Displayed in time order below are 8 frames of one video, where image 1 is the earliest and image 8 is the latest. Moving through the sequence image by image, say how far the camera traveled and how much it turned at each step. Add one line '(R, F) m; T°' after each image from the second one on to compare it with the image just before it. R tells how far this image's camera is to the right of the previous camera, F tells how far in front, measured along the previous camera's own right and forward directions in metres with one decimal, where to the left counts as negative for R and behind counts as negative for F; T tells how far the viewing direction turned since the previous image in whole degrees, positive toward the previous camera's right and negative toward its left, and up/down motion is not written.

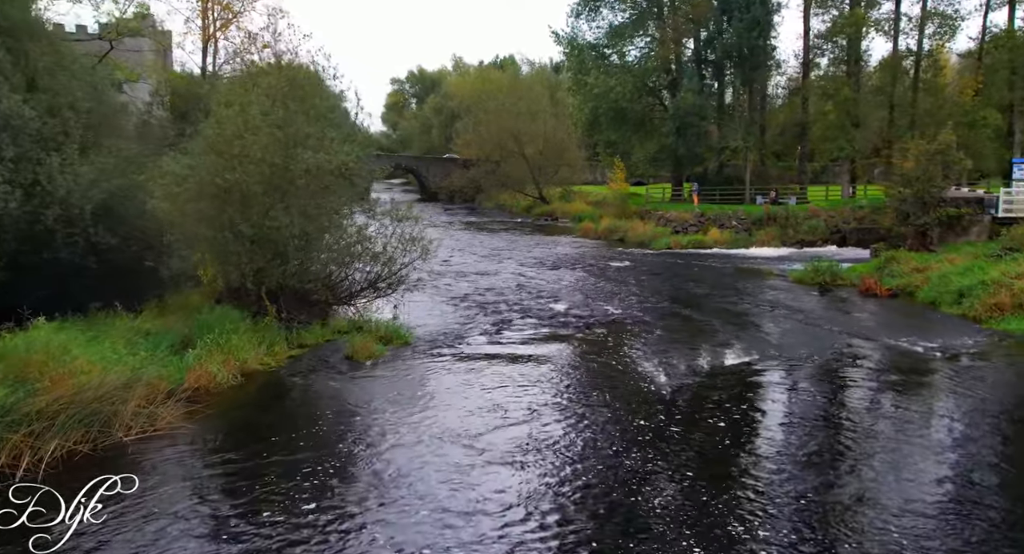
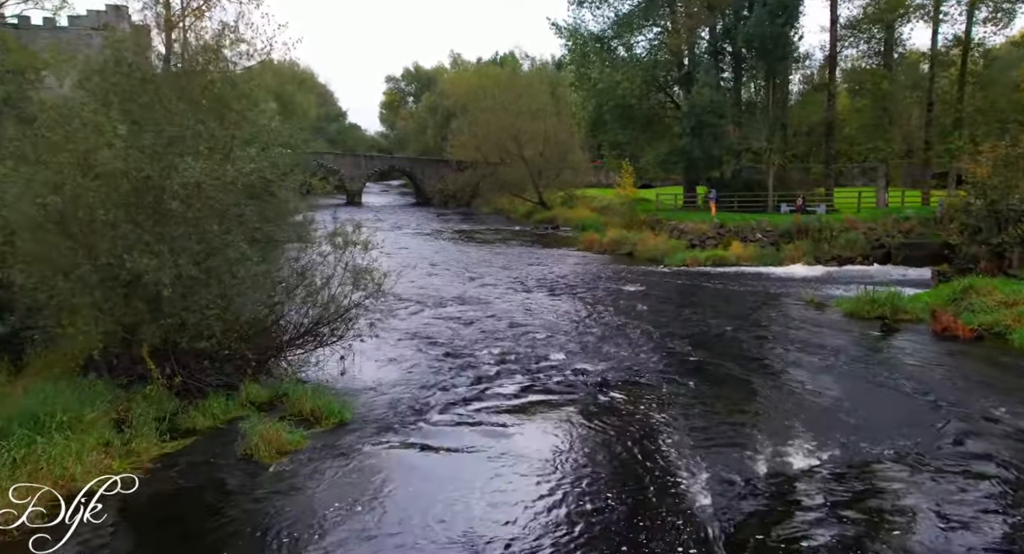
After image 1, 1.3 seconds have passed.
(+0.5, +5.2) m; 0°
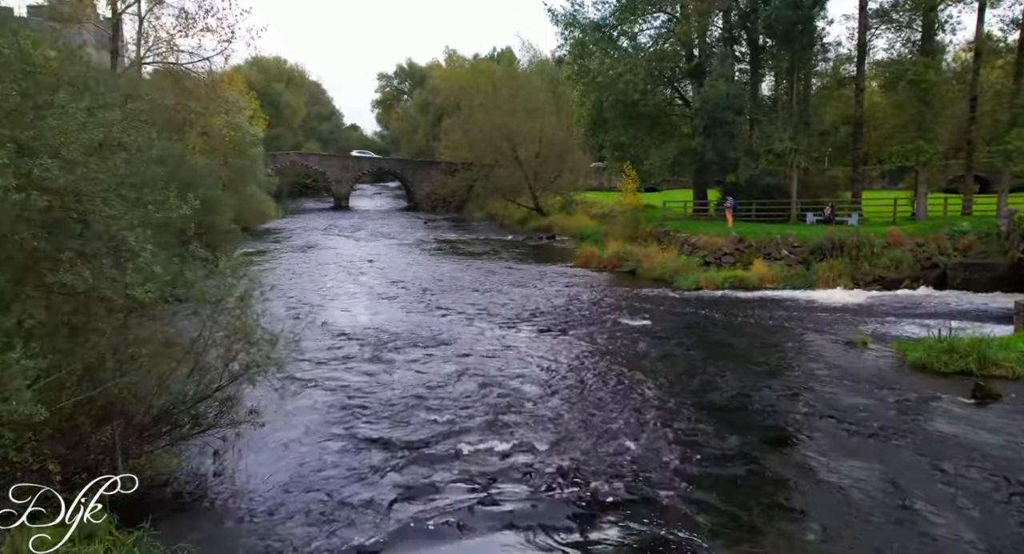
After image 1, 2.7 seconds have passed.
(+0.8, +5.5) m; 0°
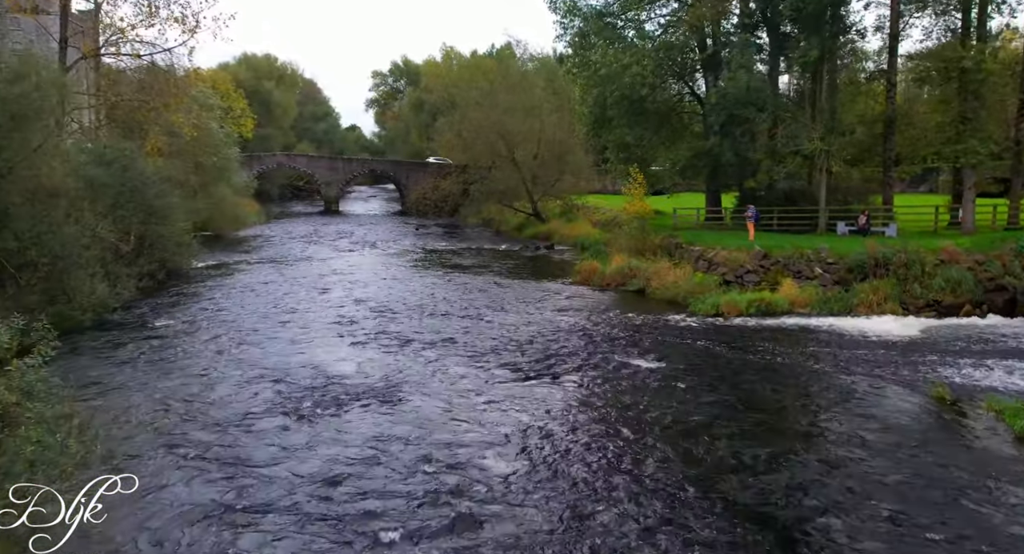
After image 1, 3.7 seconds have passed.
(+0.5, +4.6) m; 0°
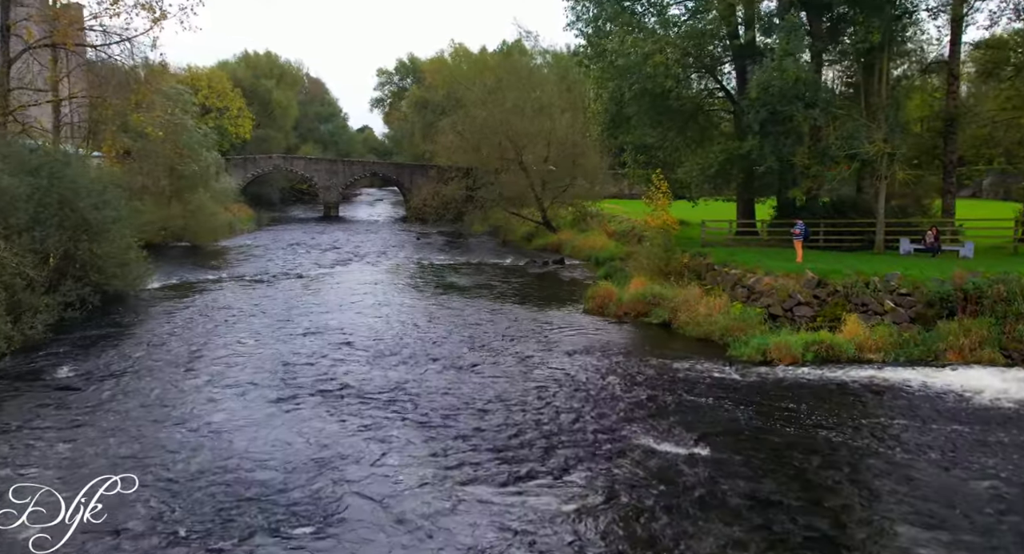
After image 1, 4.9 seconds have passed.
(+0.5, +5.2) m; -1°
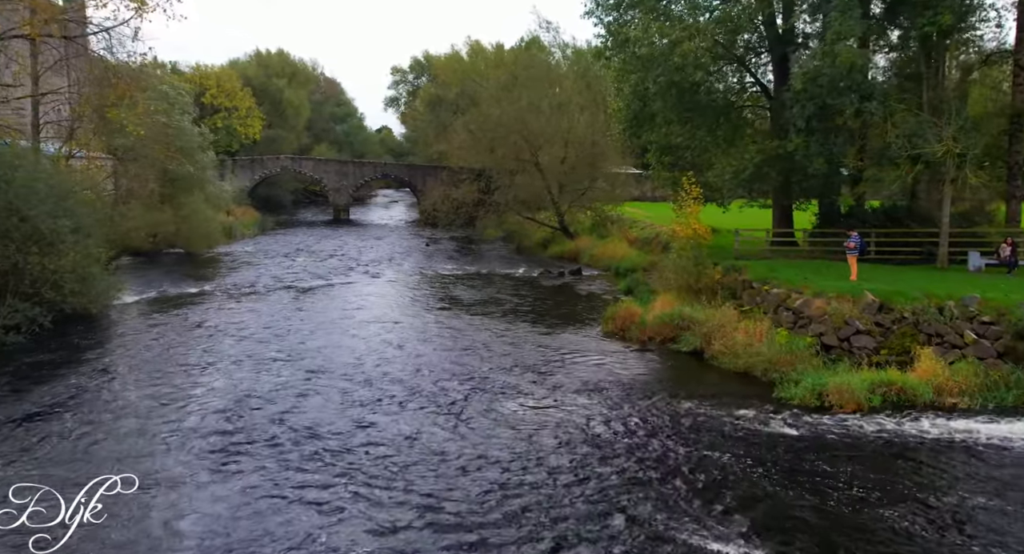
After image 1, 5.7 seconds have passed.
(+0.4, +3.5) m; -1°
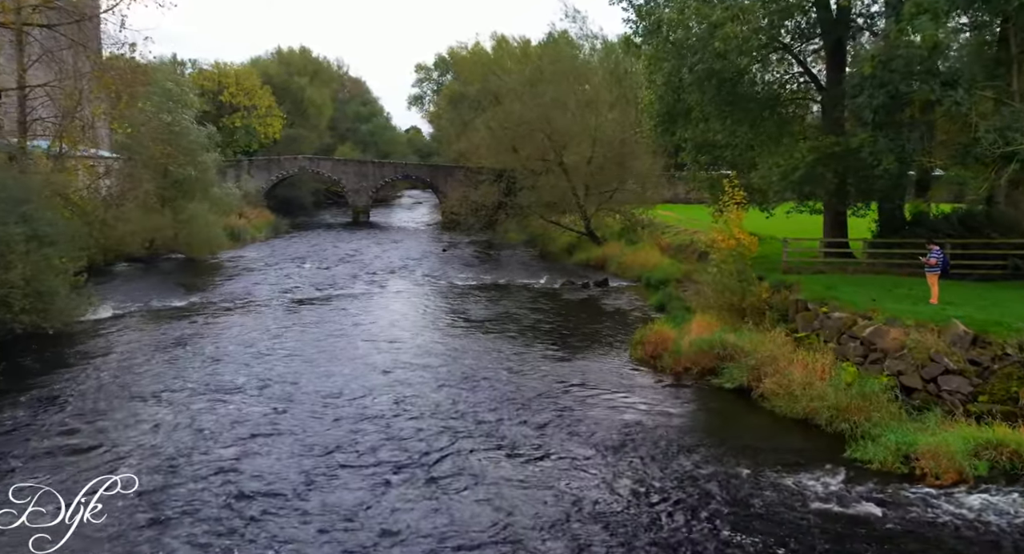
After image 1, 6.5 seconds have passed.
(+0.5, +3.5) m; -2°
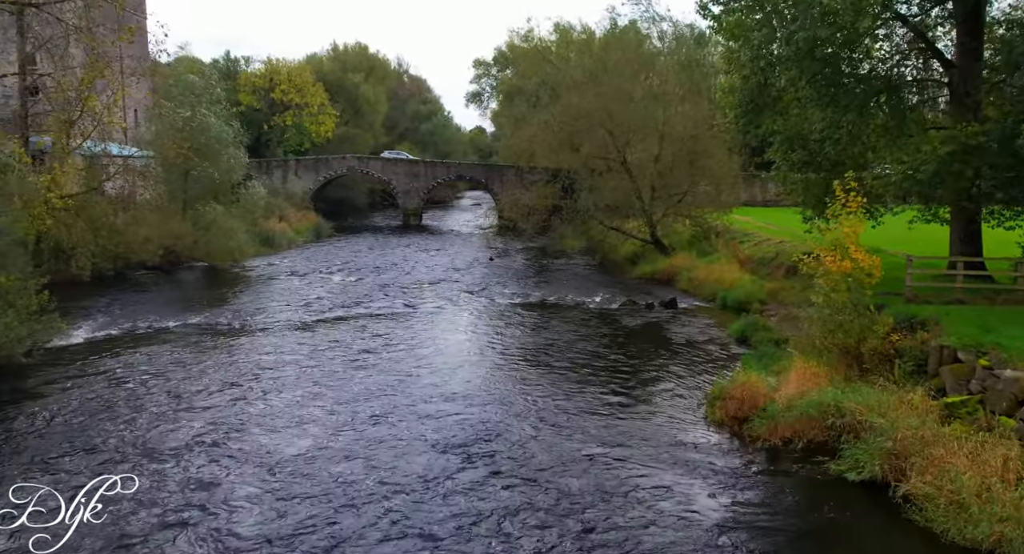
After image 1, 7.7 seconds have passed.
(+0.5, +5.3) m; -4°
